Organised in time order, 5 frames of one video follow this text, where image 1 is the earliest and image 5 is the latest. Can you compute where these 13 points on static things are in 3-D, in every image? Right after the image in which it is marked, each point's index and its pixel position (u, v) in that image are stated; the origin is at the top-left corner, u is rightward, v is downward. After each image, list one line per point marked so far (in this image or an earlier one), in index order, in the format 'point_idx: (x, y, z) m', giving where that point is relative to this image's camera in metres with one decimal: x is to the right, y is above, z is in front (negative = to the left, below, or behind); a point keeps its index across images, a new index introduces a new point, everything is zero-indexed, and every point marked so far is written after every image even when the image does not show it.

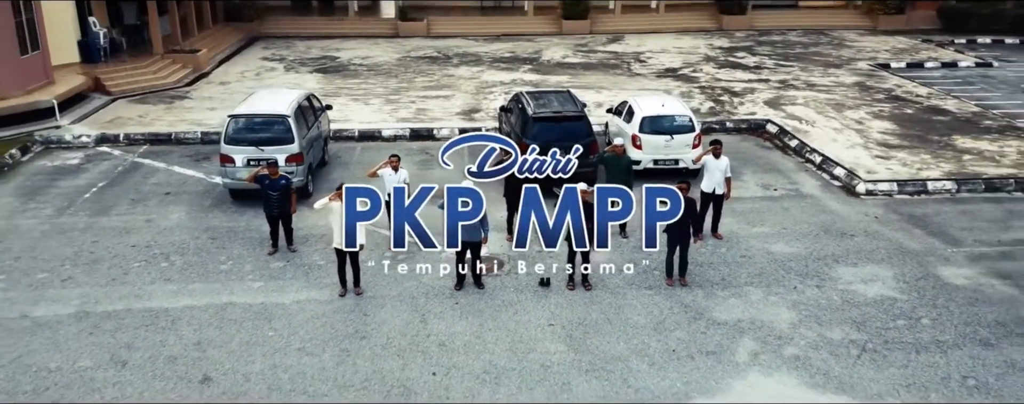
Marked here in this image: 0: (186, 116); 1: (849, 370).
0: (-6.4, +1.7, +16.0) m
1: (+3.1, -1.6, +7.6) m
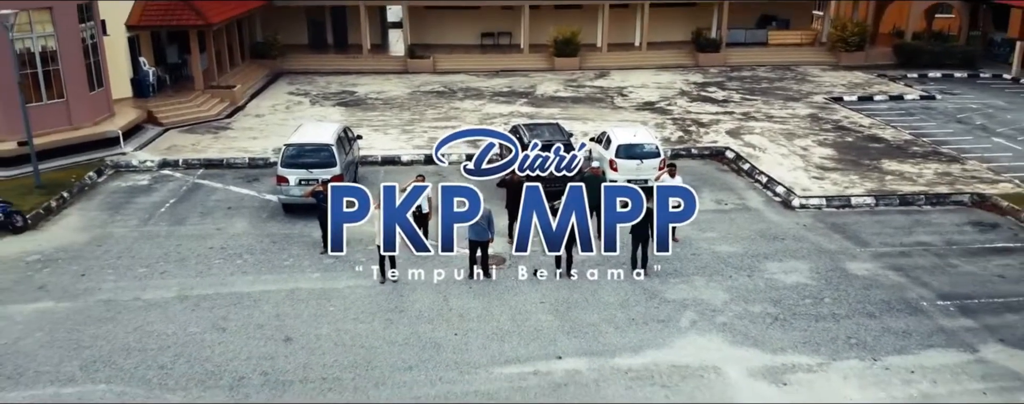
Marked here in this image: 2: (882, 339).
0: (-6.5, +1.3, +18.7) m
1: (+3.1, -1.6, +10.2) m
2: (+4.7, -1.7, +10.2) m
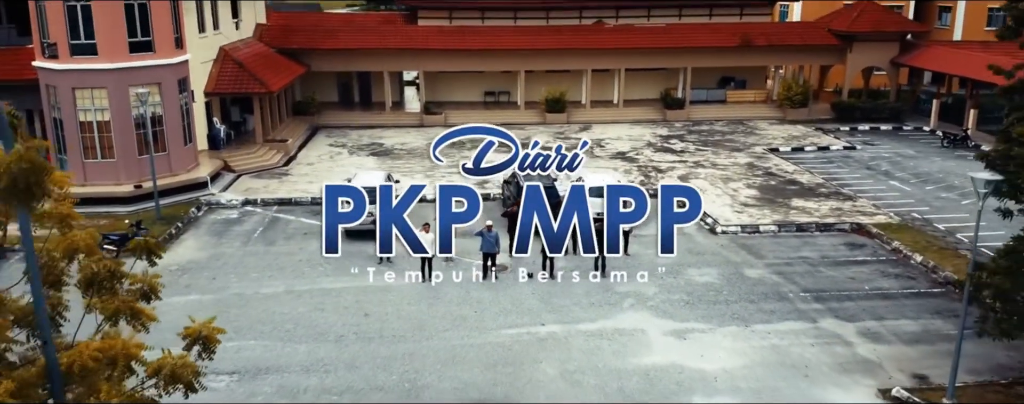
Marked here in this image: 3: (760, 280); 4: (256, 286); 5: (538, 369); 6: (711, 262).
0: (-6.5, +0.4, +24.2) m
1: (+3.1, -2.1, +15.6) m
2: (+4.7, -2.2, +15.6) m
3: (+5.3, -1.7, +17.2) m
4: (-5.4, -1.8, +17.0) m
5: (+0.4, -2.8, +13.3) m
6: (+4.5, -1.3, +18.2) m
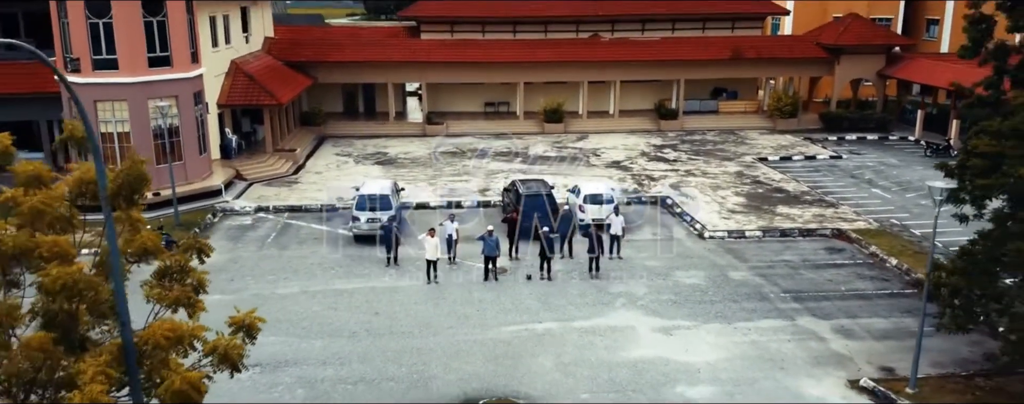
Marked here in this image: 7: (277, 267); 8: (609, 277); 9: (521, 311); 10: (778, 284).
0: (-6.5, +0.2, +25.4) m
1: (+3.1, -2.2, +16.8) m
2: (+4.7, -2.3, +16.8) m
3: (+5.3, -1.8, +18.4) m
4: (-5.4, -1.9, +18.2) m
5: (+0.4, -2.9, +14.5) m
6: (+4.5, -1.5, +19.4) m
7: (-5.6, -1.6, +19.4) m
8: (+2.2, -1.7, +18.5) m
9: (+0.2, -2.2, +16.6) m
10: (+6.1, -1.9, +18.4) m
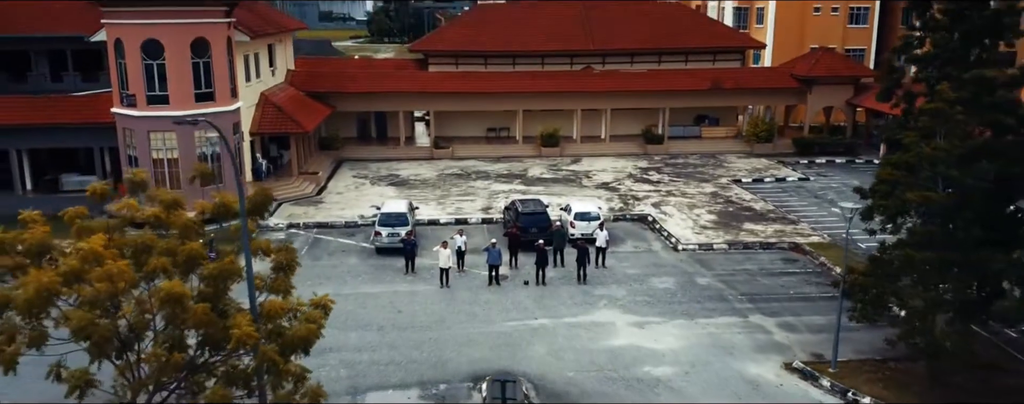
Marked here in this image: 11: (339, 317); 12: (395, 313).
0: (-6.5, -0.4, +28.8) m
1: (+3.1, -2.6, +20.2) m
2: (+4.7, -2.7, +20.2) m
3: (+5.3, -2.3, +21.9) m
4: (-5.4, -2.4, +21.6) m
5: (+0.4, -3.2, +17.9) m
6: (+4.5, -2.0, +22.8) m
7: (-5.6, -2.1, +22.8) m
8: (+2.2, -2.2, +21.9) m
9: (+0.2, -2.7, +20.0) m
10: (+6.1, -2.3, +21.9) m
11: (-4.2, -2.8, +19.7) m
12: (-2.9, -2.7, +19.9) m
